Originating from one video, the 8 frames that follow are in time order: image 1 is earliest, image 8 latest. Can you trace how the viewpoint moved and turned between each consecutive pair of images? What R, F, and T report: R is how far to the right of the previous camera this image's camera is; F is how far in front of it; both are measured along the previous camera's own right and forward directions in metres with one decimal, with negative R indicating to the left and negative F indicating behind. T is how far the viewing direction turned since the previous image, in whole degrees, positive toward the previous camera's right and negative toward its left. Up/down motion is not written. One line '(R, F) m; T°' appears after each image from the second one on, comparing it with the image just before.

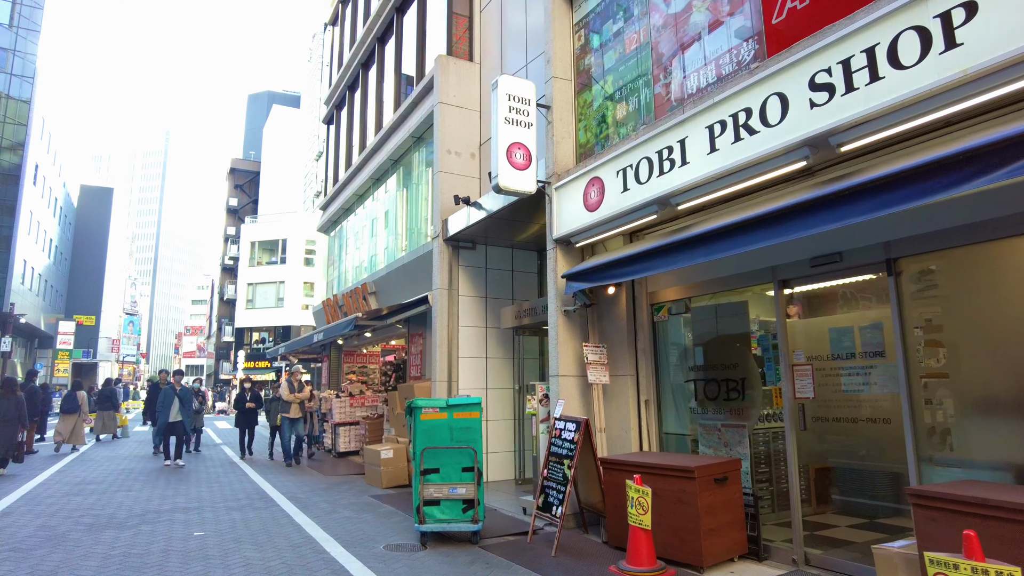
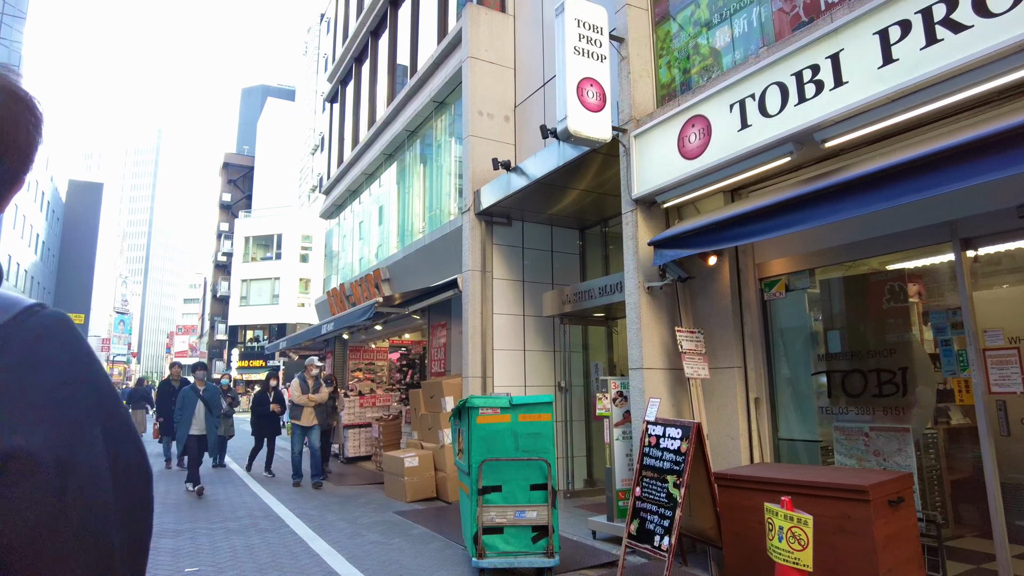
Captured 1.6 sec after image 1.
(-0.7, +1.4) m; +1°
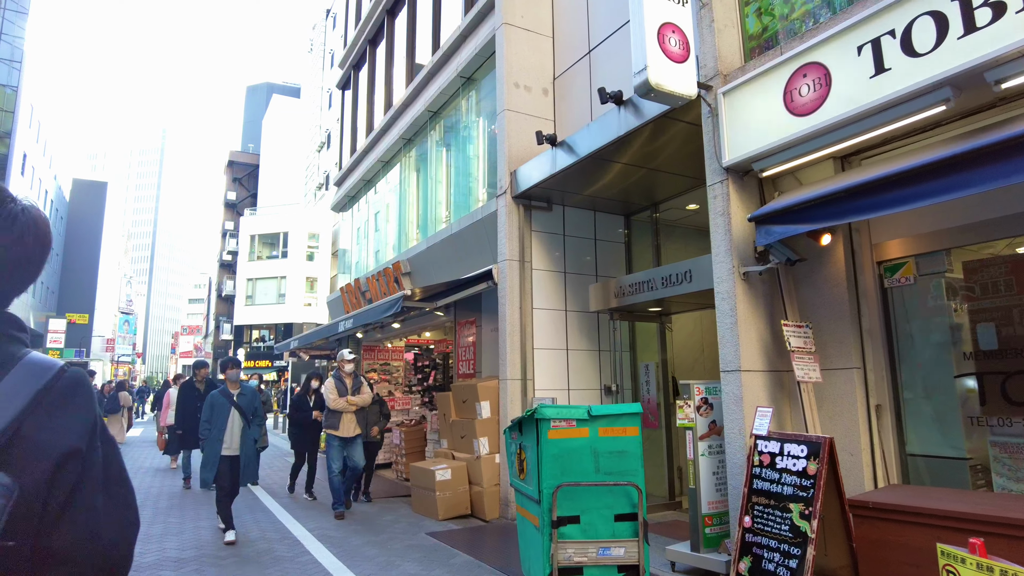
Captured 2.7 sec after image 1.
(-0.5, +1.0) m; 0°
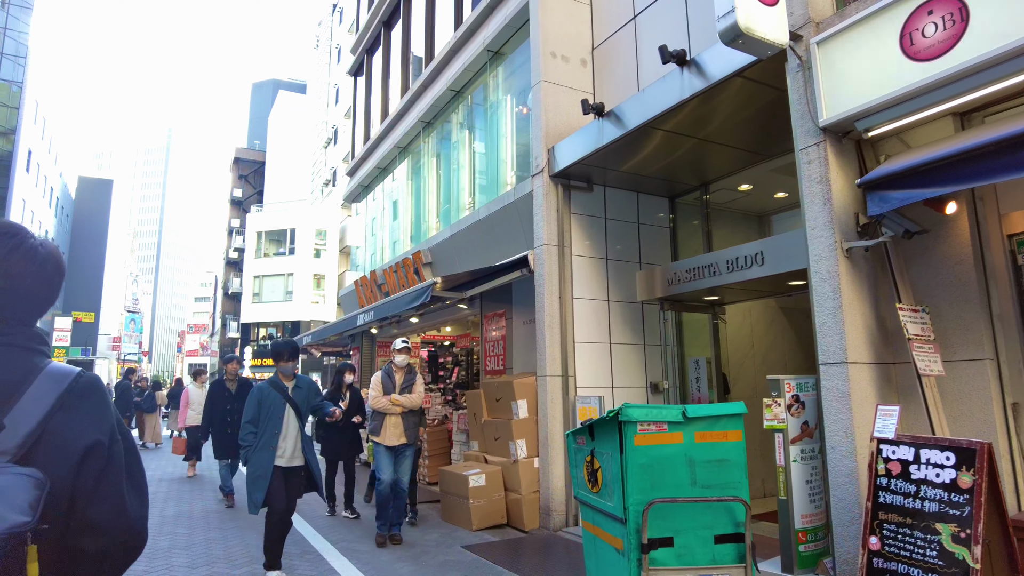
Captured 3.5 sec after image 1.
(-0.4, +0.7) m; 0°
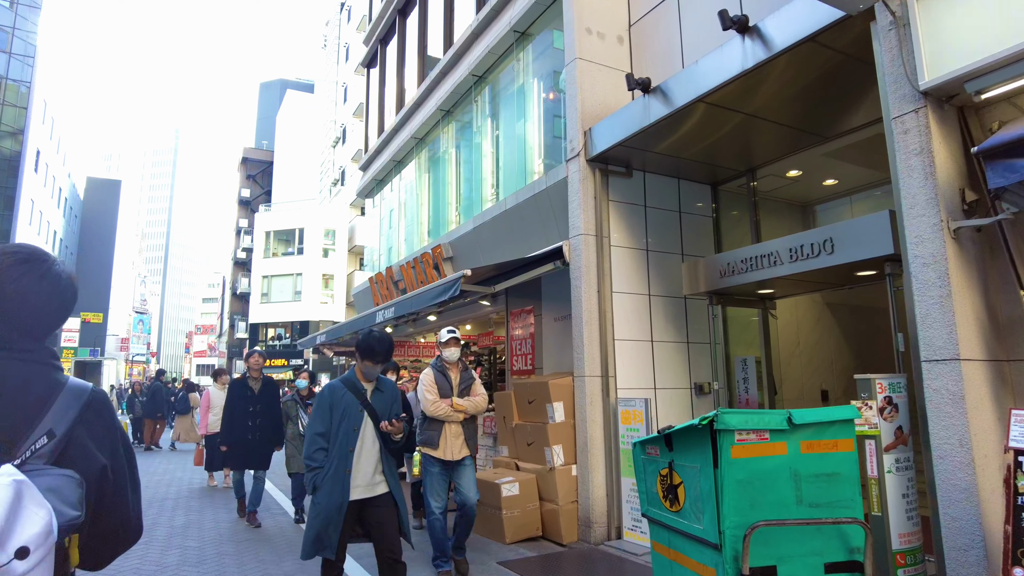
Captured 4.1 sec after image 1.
(-0.3, +0.5) m; -1°
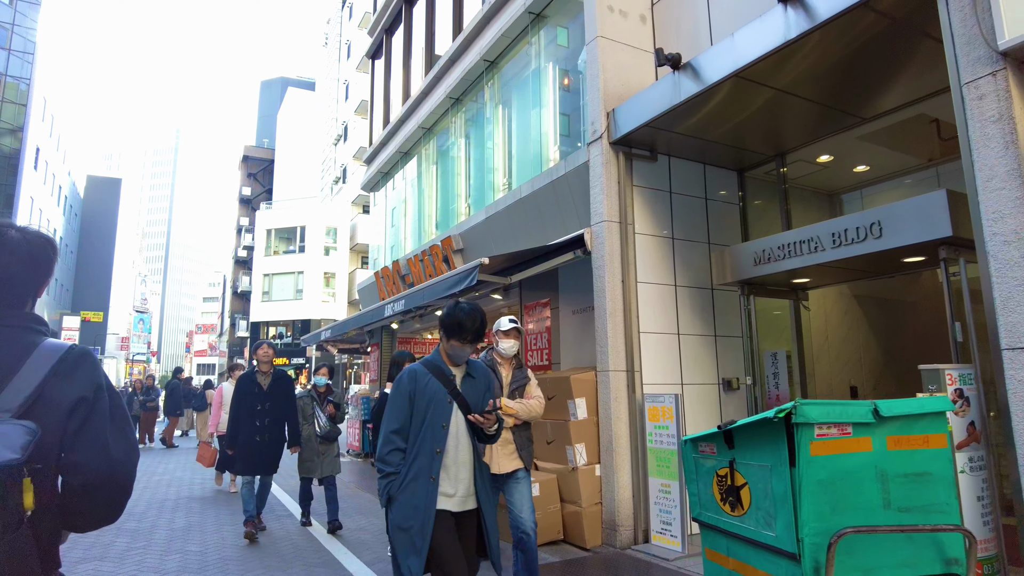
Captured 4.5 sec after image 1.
(-0.2, +0.4) m; 0°
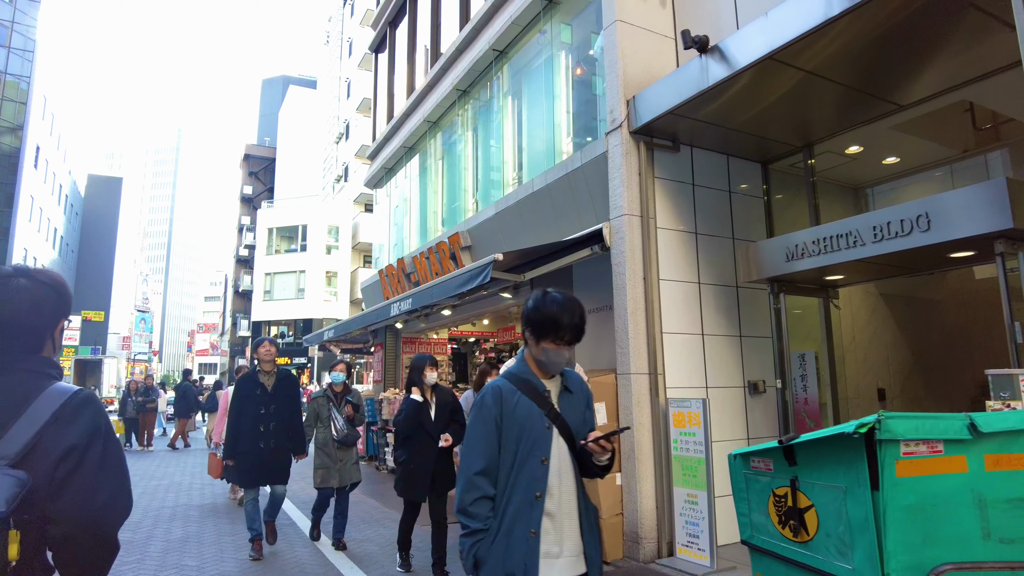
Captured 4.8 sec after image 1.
(-0.1, +0.4) m; 0°
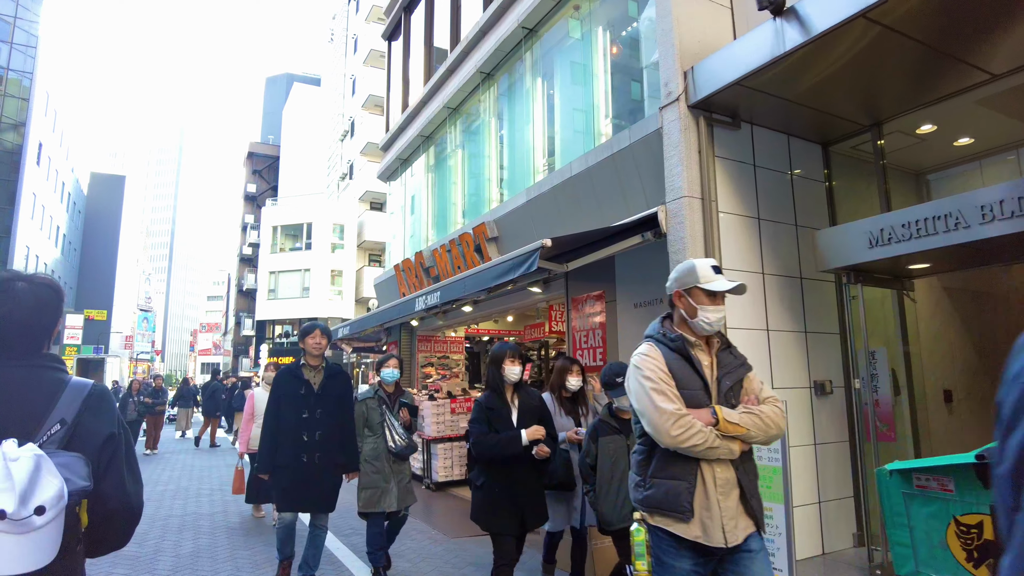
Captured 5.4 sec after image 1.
(-0.4, +0.6) m; 0°
